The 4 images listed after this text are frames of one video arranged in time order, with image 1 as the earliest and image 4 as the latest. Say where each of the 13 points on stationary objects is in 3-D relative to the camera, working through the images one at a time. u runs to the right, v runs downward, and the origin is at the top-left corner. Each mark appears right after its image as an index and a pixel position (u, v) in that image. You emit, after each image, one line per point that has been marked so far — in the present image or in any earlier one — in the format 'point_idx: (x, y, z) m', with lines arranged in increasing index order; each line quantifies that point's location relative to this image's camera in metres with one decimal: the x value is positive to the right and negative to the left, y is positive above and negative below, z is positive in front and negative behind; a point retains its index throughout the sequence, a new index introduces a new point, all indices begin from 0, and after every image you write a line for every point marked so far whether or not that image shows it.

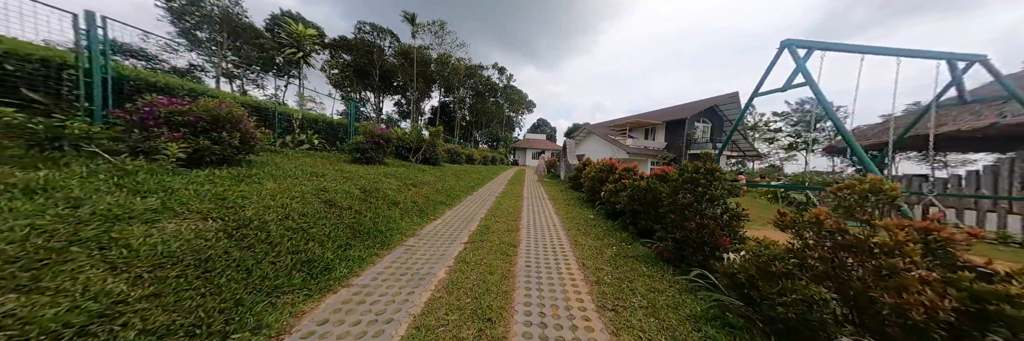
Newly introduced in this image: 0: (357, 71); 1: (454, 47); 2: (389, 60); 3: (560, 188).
0: (-11.8, +7.6, +17.1) m
1: (-4.7, +10.1, +18.5) m
2: (-9.3, +8.4, +17.0) m
3: (+1.7, -0.7, +8.0) m
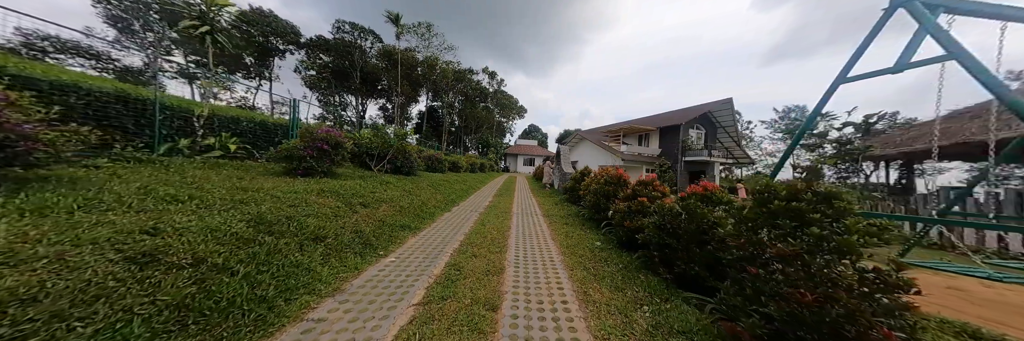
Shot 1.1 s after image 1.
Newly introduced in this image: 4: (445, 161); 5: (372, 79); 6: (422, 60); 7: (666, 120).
0: (-12.6, +7.1, +16.1) m
1: (-5.5, +9.5, +17.9) m
2: (-10.1, +7.8, +16.1) m
3: (+1.4, -1.0, +7.3) m
4: (-3.3, +0.5, +10.4) m
5: (-10.8, +7.0, +17.5) m
6: (-6.8, +8.5, +17.2) m
7: (+9.2, +3.0, +13.4) m
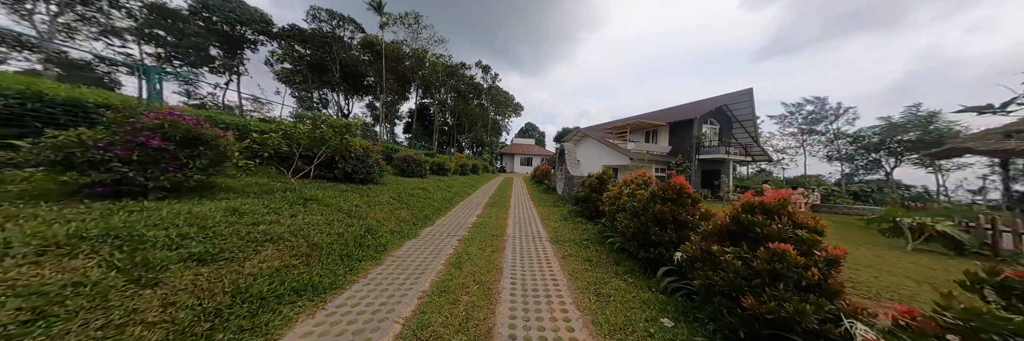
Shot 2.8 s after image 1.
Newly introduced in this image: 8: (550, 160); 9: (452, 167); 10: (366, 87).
0: (-12.9, +6.9, +14.7) m
1: (-5.9, +9.4, +16.6) m
2: (-10.4, +7.7, +14.8) m
3: (+1.3, -1.0, +6.1) m
4: (-3.4, +0.4, +9.2) m
5: (-11.1, +6.9, +16.2) m
6: (-7.2, +8.3, +15.9) m
7: (+8.9, +3.1, +12.3) m
8: (+2.4, +0.6, +14.1) m
9: (-3.1, +0.2, +11.8) m
10: (-11.2, +6.4, +17.3) m
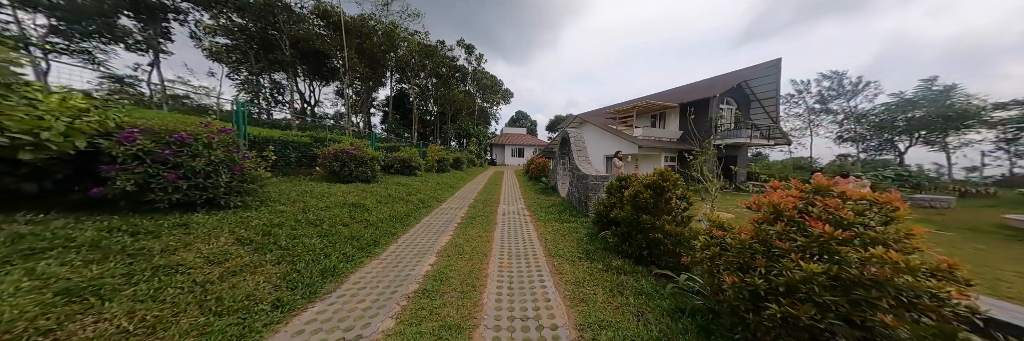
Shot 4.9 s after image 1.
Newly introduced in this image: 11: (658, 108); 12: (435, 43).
0: (-13.7, +6.9, +12.1) m
1: (-6.8, +9.7, +14.2) m
2: (-11.2, +7.8, +12.3) m
3: (+1.0, -0.9, +4.5) m
4: (-3.8, +0.5, +7.3) m
5: (-11.9, +7.1, +13.7) m
6: (-8.0, +8.6, +13.5) m
7: (+8.3, +3.7, +10.8) m
8: (+1.8, +1.1, +12.4) m
9: (-3.6, +0.4, +9.9) m
10: (-12.1, +6.7, +14.8) m
11: (+6.8, +3.0, +10.6) m
12: (-6.0, +10.0, +17.6) m
